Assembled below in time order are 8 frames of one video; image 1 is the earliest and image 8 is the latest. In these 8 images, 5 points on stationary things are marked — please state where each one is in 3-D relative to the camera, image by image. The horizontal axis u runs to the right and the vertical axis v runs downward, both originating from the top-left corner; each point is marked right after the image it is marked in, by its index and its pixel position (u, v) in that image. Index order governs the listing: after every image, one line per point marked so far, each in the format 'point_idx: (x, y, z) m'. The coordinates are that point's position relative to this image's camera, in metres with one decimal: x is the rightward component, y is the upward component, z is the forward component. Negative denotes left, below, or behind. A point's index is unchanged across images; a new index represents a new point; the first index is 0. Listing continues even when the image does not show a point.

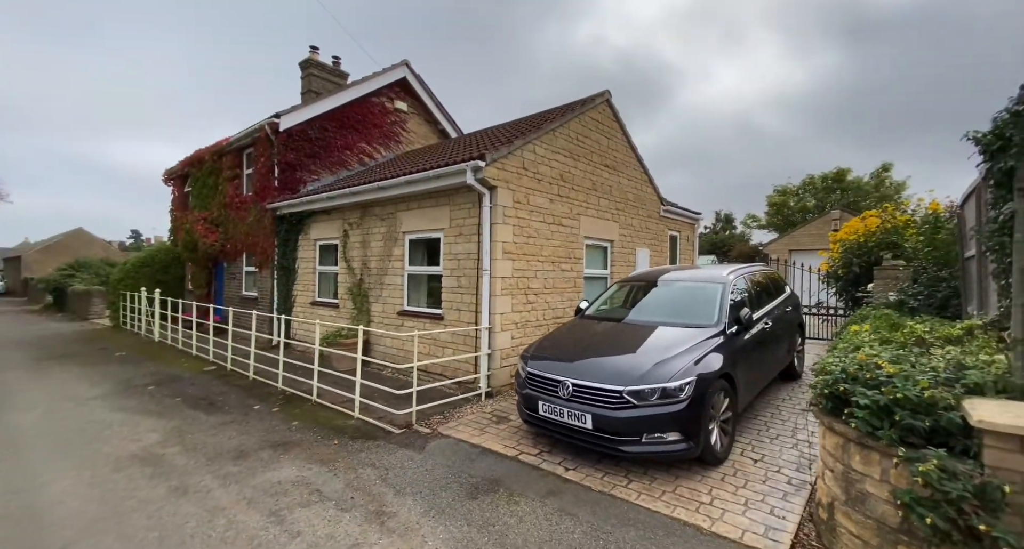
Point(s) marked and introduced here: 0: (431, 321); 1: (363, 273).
0: (-1.3, -0.7, +6.8) m
1: (-2.9, 0.0, +8.4) m
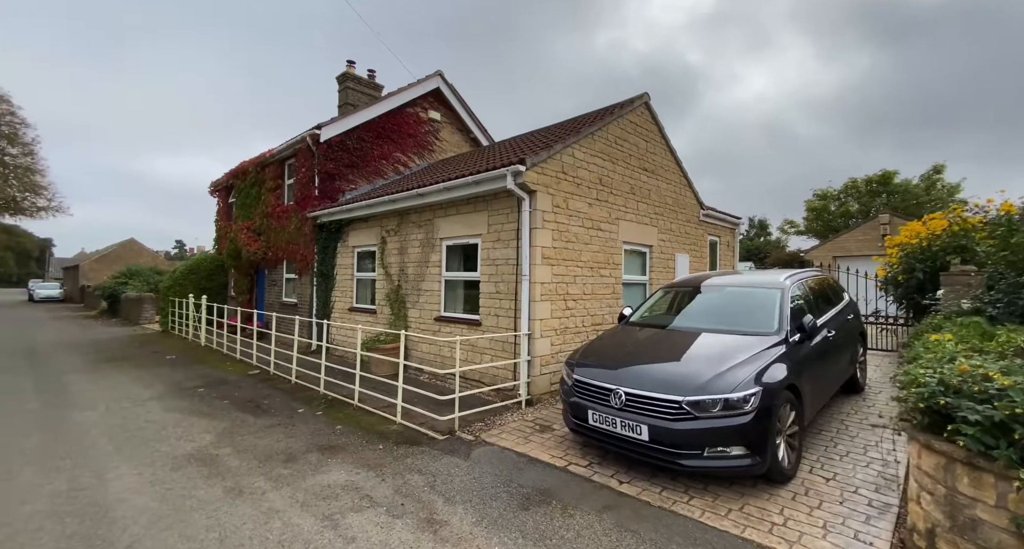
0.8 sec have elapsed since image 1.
0: (-0.7, -0.8, +6.7) m
1: (-2.2, -0.1, +8.5) m
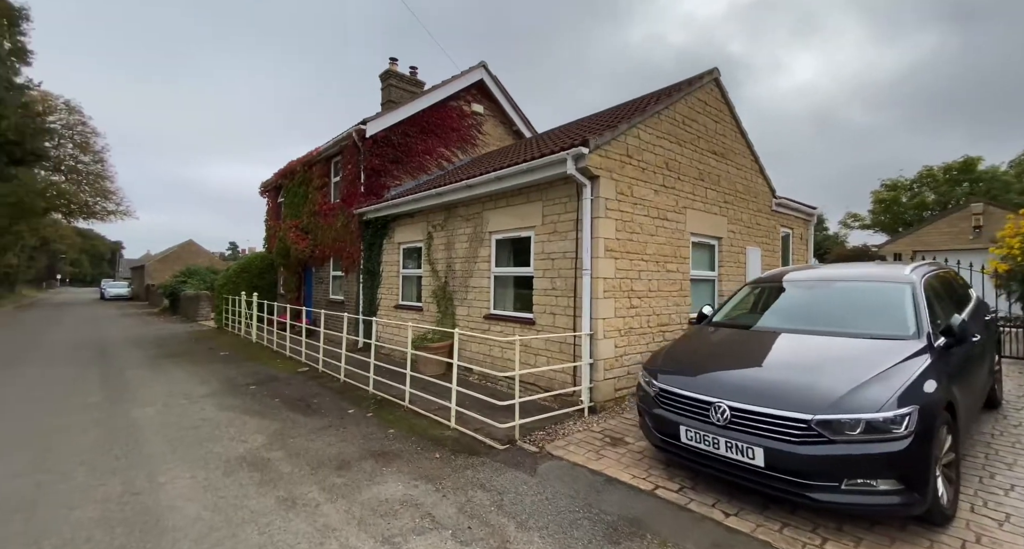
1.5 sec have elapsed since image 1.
0: (+0.1, -0.7, +6.3) m
1: (-1.2, 0.0, +8.2) m
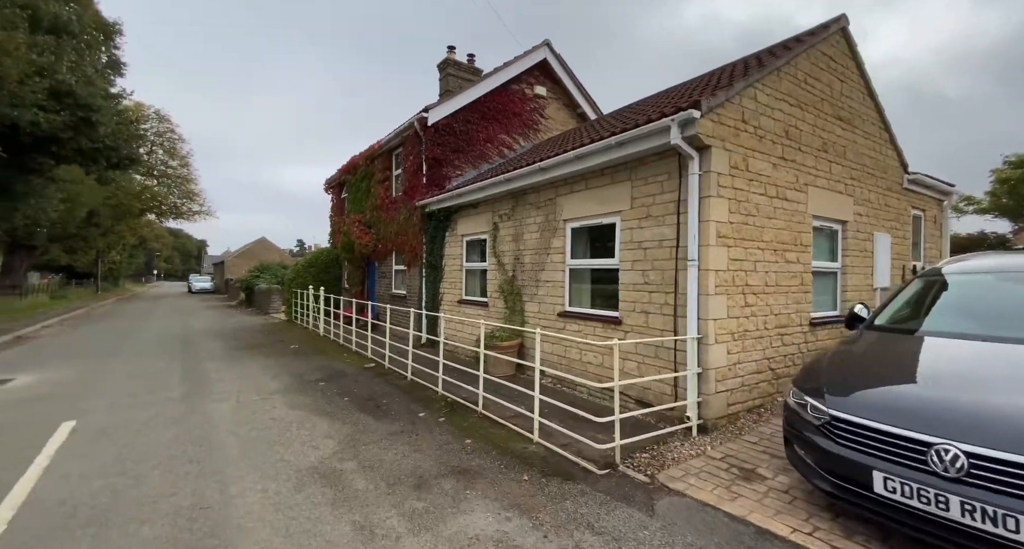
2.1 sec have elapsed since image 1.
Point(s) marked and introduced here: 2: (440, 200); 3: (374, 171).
0: (+1.2, -0.7, +5.6) m
1: (+0.1, +0.1, +7.6) m
2: (-1.6, +1.6, +9.6) m
3: (-4.2, +3.1, +13.3) m
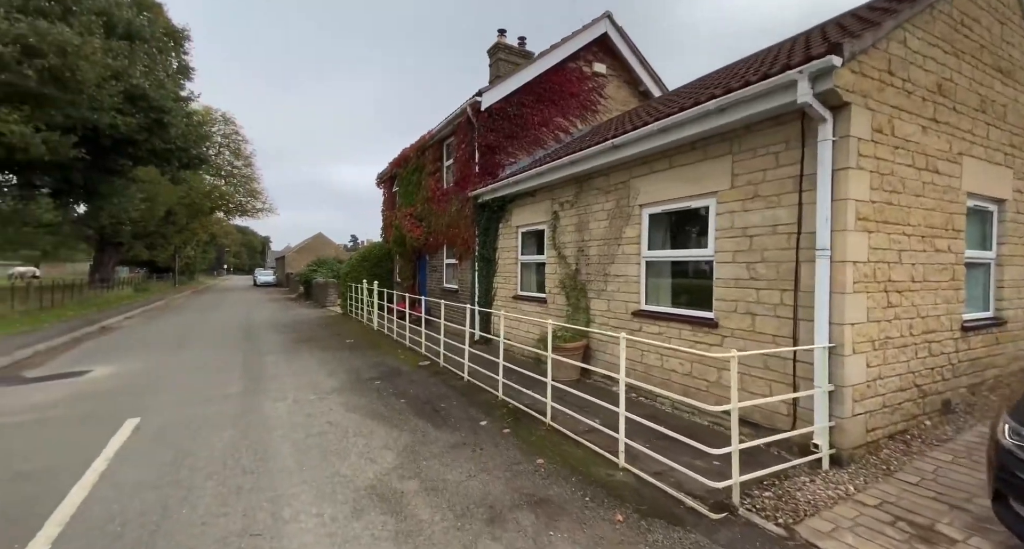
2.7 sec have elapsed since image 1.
0: (+2.0, -0.6, +4.8) m
1: (+1.1, +0.2, +6.9) m
2: (-0.3, +1.8, +9.1) m
3: (-2.5, +3.3, +13.0) m
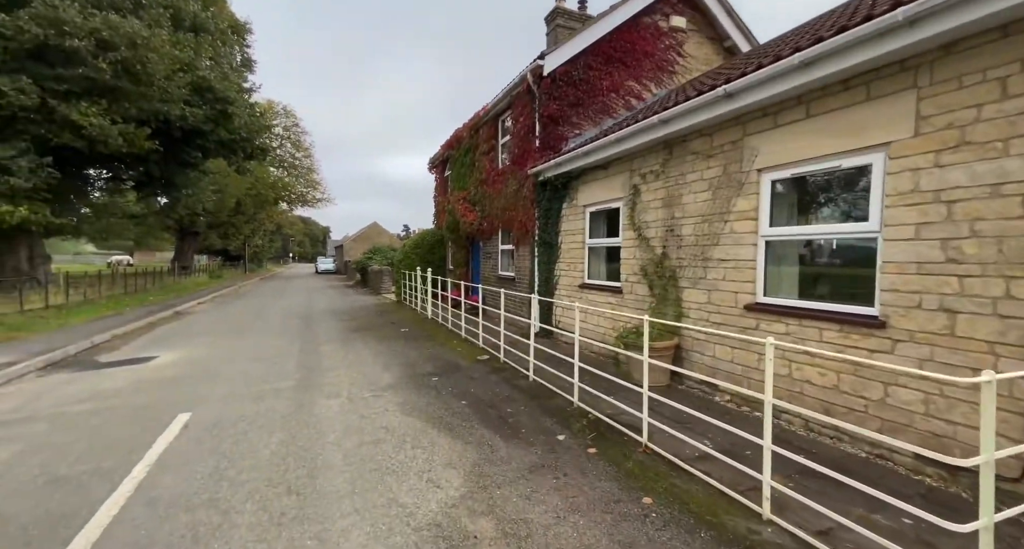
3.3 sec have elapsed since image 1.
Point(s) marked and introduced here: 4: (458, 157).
0: (+2.8, -0.4, +3.7) m
1: (+2.1, +0.4, +5.9) m
2: (+0.9, +2.0, +8.1) m
3: (-0.9, +3.7, +12.2) m
4: (-1.6, +3.7, +13.8) m
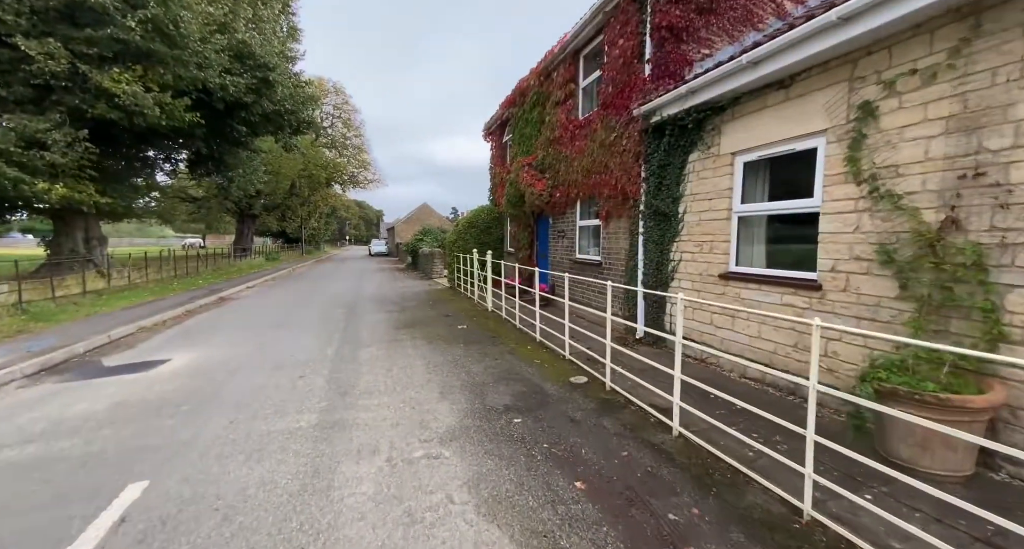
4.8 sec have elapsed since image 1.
0: (+3.6, -0.4, +1.1) m
1: (+3.2, +0.5, +3.3) m
2: (+2.2, +2.2, +5.5) m
3: (+0.9, +4.1, +9.8) m
4: (+0.3, +4.2, +11.4) m
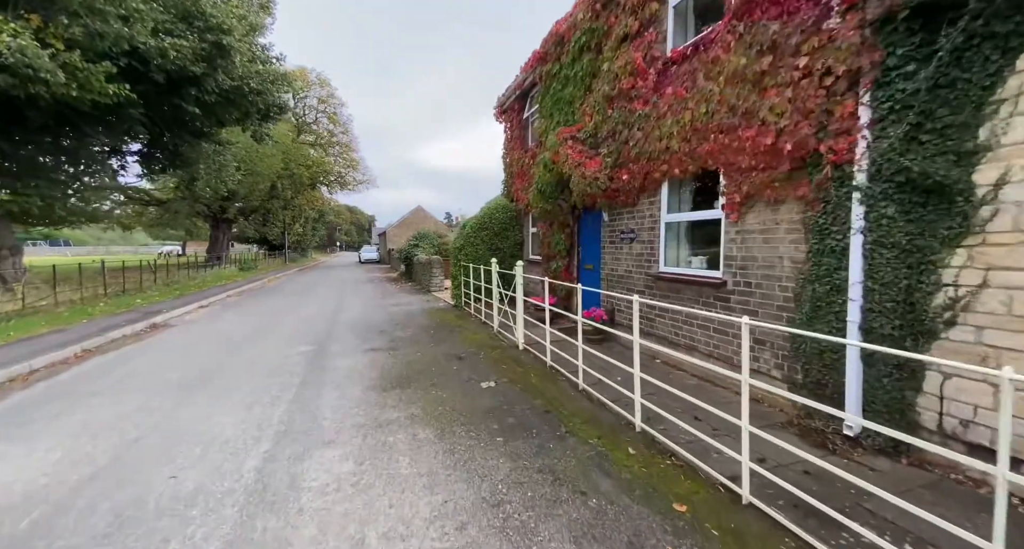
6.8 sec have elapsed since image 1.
0: (+4.4, -0.6, -2.0) m
1: (+3.9, +0.3, +0.2) m
2: (+2.9, +2.0, +2.5) m
3: (+1.5, +3.8, +6.7) m
4: (+0.9, +3.8, +8.3) m
